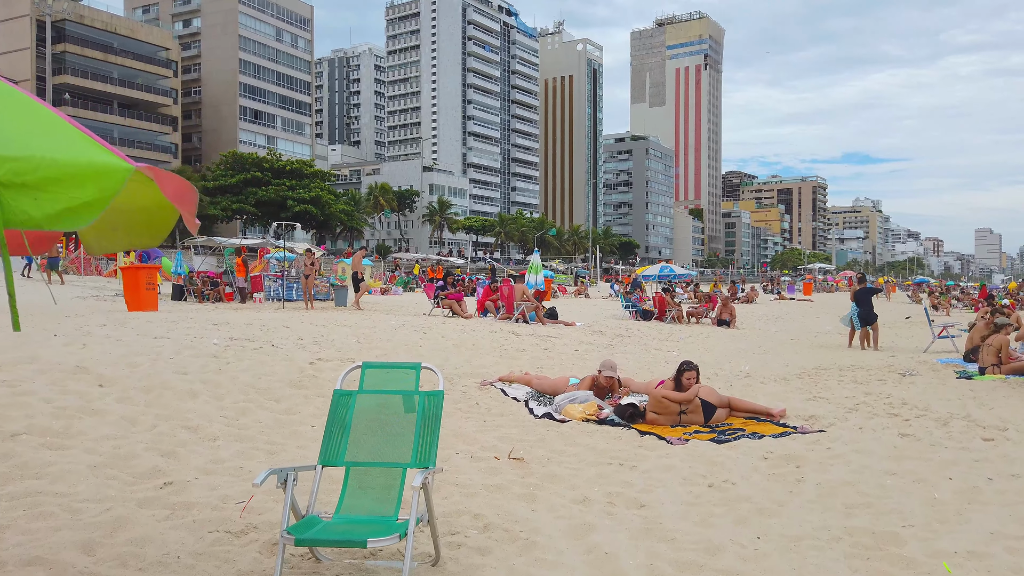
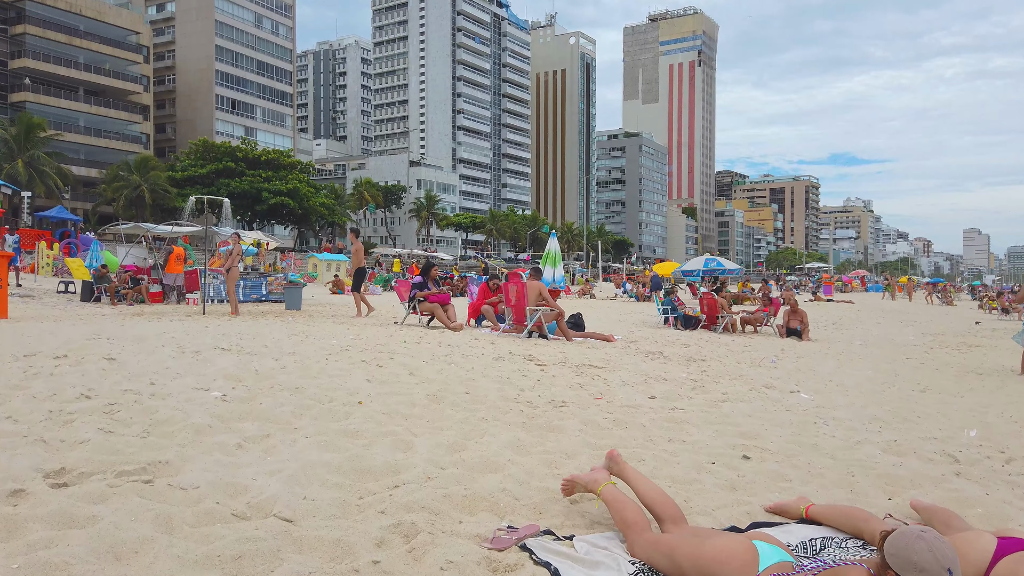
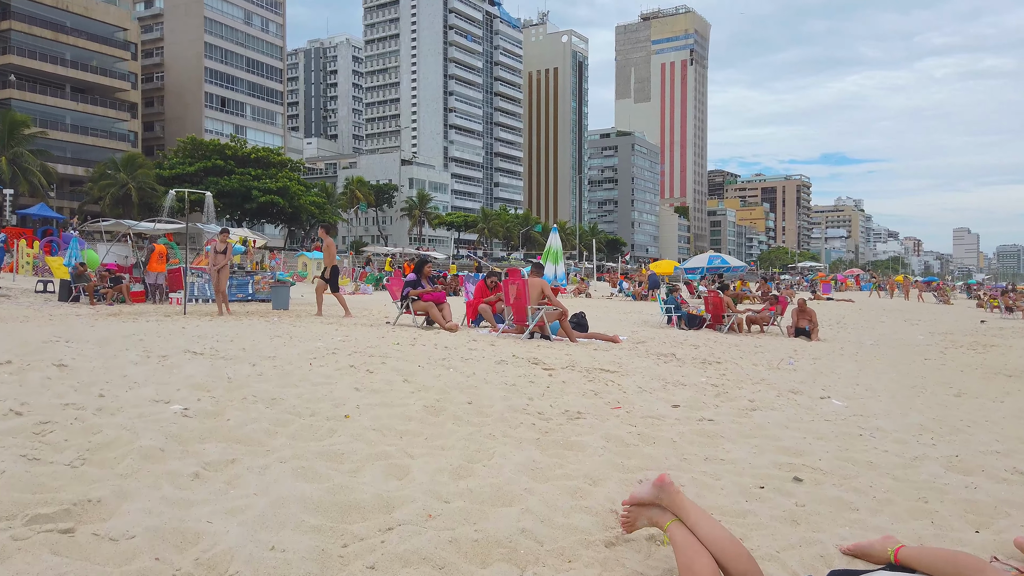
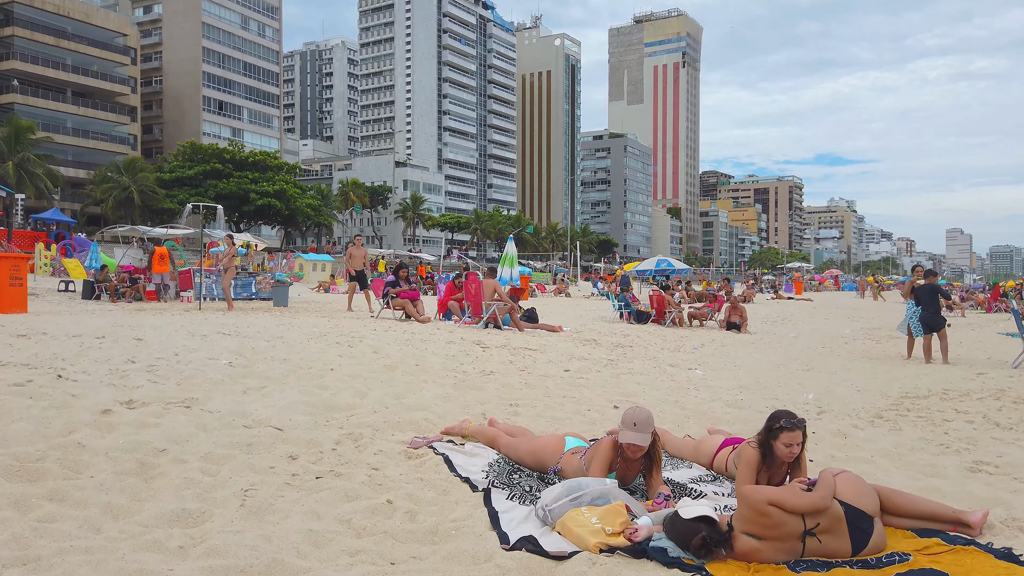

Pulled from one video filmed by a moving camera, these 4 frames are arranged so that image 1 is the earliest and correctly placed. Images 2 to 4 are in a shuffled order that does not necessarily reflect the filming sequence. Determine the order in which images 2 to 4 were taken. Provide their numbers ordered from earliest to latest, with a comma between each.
4, 2, 3
